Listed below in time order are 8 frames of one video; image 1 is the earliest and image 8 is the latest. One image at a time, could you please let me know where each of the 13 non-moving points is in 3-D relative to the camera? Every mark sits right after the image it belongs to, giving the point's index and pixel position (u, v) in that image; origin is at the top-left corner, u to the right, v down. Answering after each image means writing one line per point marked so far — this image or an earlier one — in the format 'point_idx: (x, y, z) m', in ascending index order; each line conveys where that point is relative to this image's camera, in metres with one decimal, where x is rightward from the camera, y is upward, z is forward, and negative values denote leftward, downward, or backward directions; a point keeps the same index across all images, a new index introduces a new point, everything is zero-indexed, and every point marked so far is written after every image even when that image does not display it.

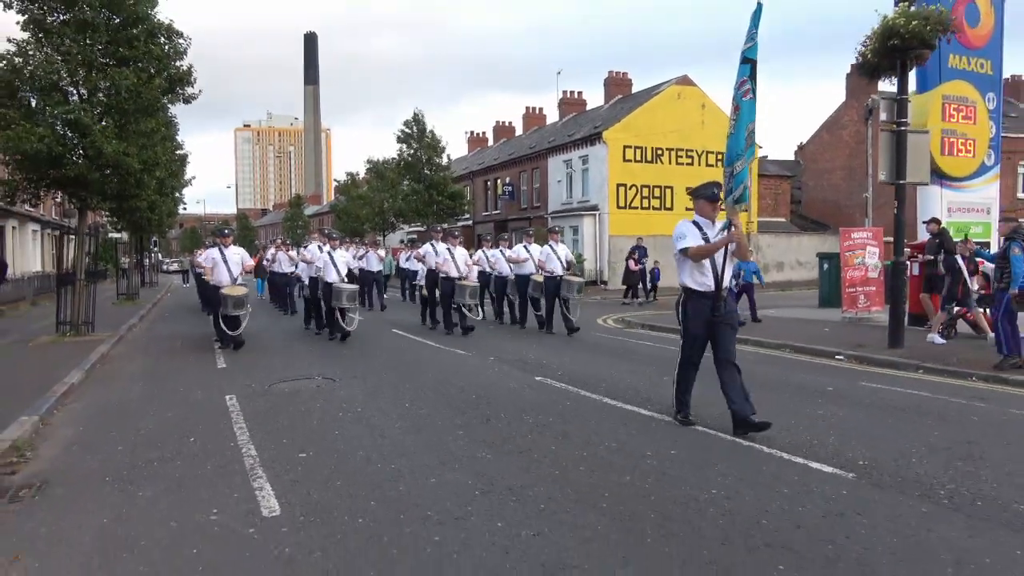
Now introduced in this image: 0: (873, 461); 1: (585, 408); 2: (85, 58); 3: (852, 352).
0: (+2.5, -1.2, +5.4) m
1: (+0.7, -1.2, +7.3) m
2: (-7.4, +4.0, +13.2) m
3: (+5.1, -1.0, +11.4) m
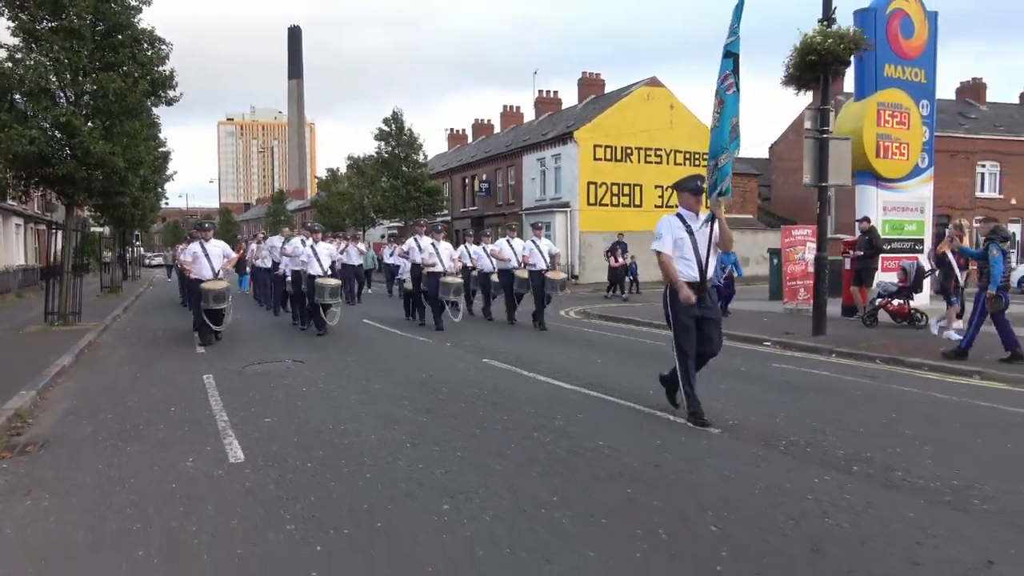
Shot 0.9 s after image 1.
0: (+1.9, -1.2, +6.4) m
1: (+0.1, -1.1, +8.3) m
2: (-8.1, +4.2, +14.1) m
3: (+4.4, -0.8, +12.6) m
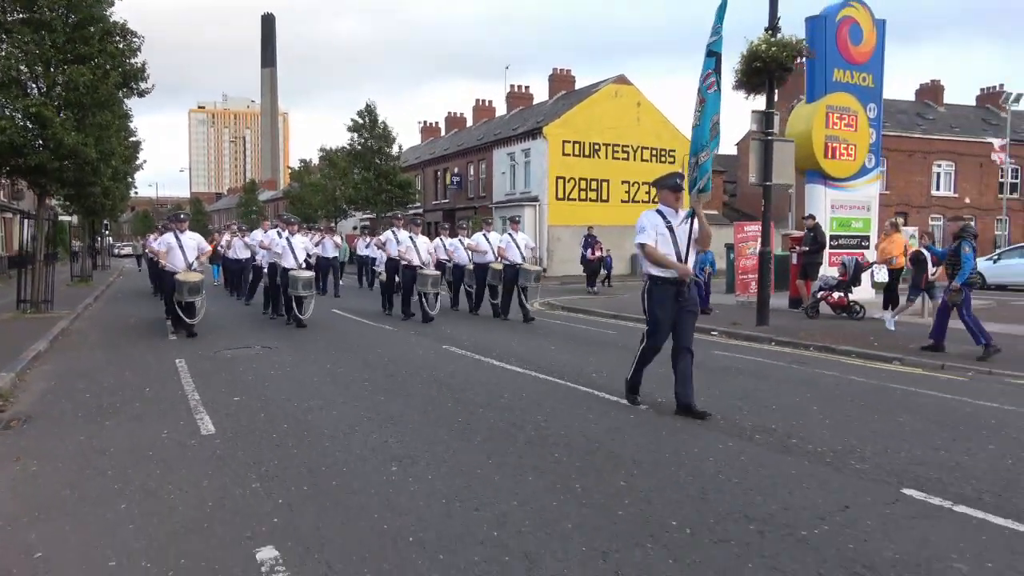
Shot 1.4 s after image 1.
0: (+1.4, -1.1, +7.1) m
1: (-0.4, -1.0, +8.9) m
2: (-8.8, +4.4, +14.4) m
3: (+3.7, -0.7, +13.3) m
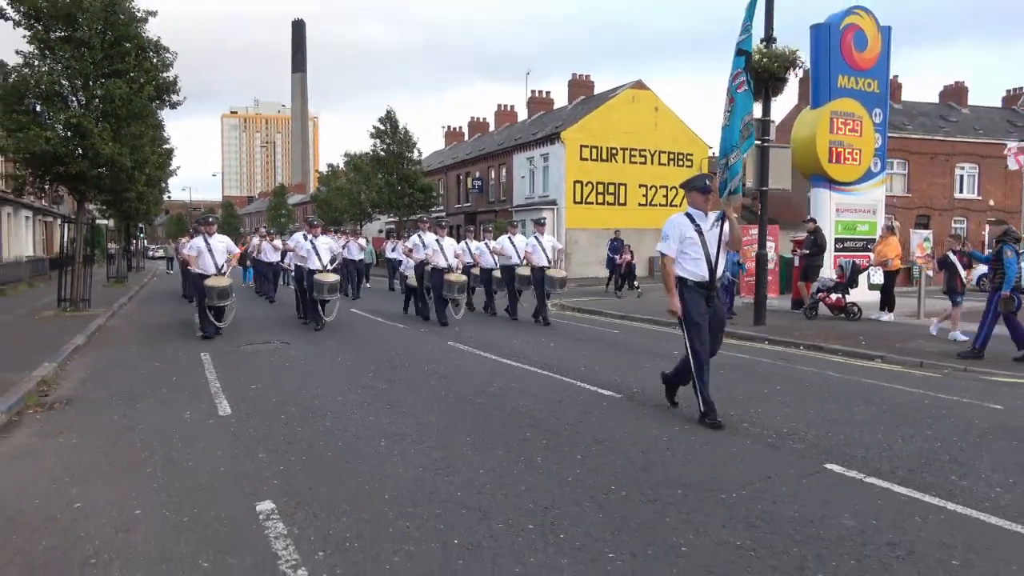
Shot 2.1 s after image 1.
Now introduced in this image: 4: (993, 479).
0: (+1.3, -1.1, +7.7) m
1: (-0.5, -1.0, +9.6) m
2: (-8.6, +4.4, +15.4) m
3: (+3.8, -0.7, +13.8) m
4: (+3.1, -1.2, +4.9) m
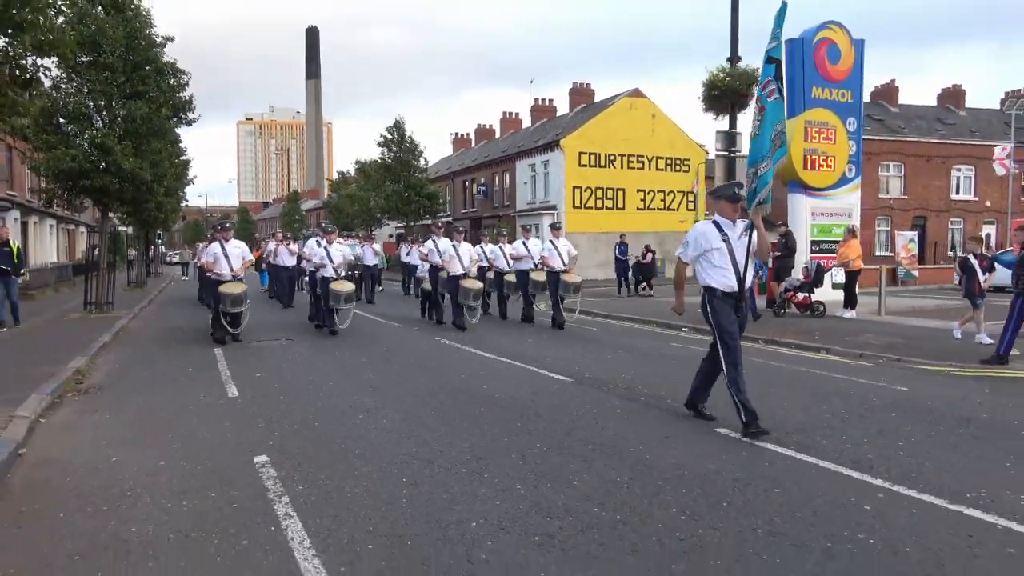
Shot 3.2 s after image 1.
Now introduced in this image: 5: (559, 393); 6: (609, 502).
0: (+1.0, -1.1, +8.9) m
1: (-0.8, -1.0, +10.8) m
2: (-8.9, +4.3, +16.7) m
3: (+3.6, -0.7, +15.0) m
4: (+2.6, -1.2, +6.0) m
5: (+0.5, -1.1, +7.9) m
6: (+0.6, -1.3, +4.5) m
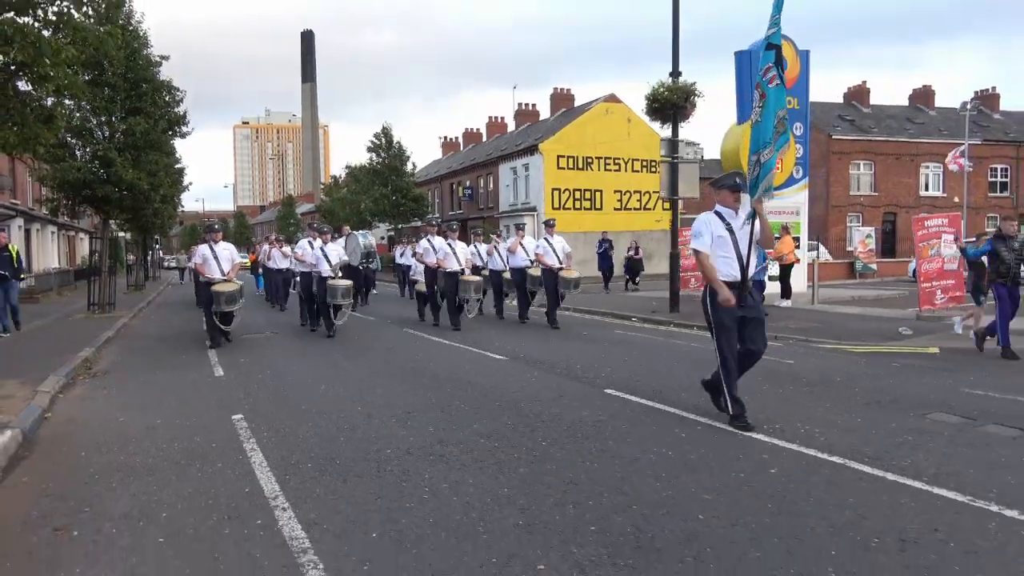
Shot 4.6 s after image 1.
0: (+0.2, -1.0, +10.4) m
1: (-1.5, -0.9, +12.3) m
2: (-9.7, +4.3, +18.2) m
3: (+2.8, -0.6, +16.5) m
4: (+1.9, -1.1, +7.5) m
5: (-0.2, -1.0, +9.4) m
6: (-0.2, -1.2, +6.1) m
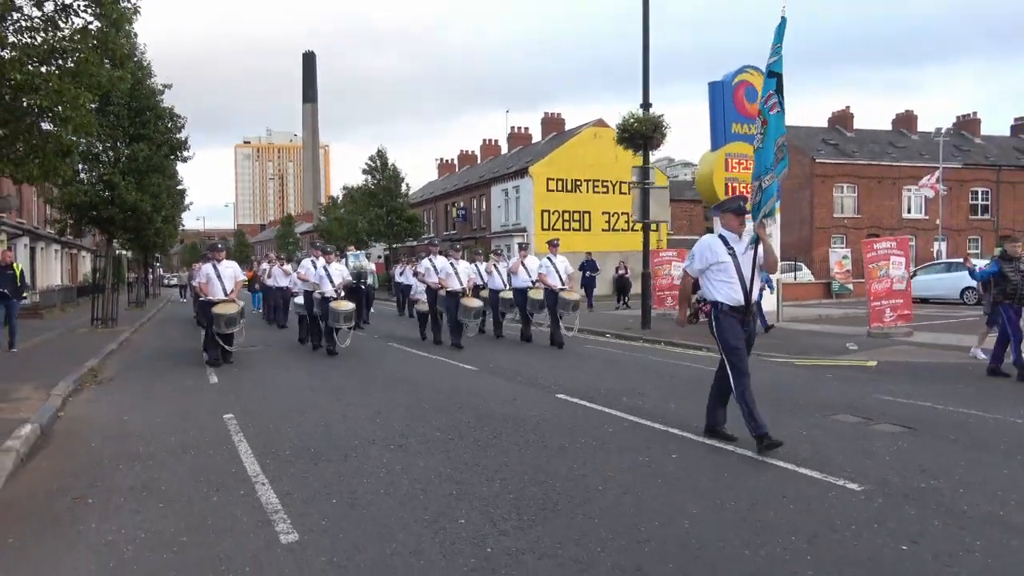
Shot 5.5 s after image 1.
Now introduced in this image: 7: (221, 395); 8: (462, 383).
0: (-0.2, -1.2, +11.3) m
1: (-2.0, -1.2, +13.3) m
2: (-10.1, +3.9, +19.3) m
3: (+2.4, -1.0, +17.4) m
4: (+1.5, -1.3, +8.5) m
5: (-0.7, -1.2, +10.4) m
6: (-0.6, -1.3, +7.0) m
7: (-3.7, -1.3, +9.7) m
8: (-0.7, -1.2, +9.9) m
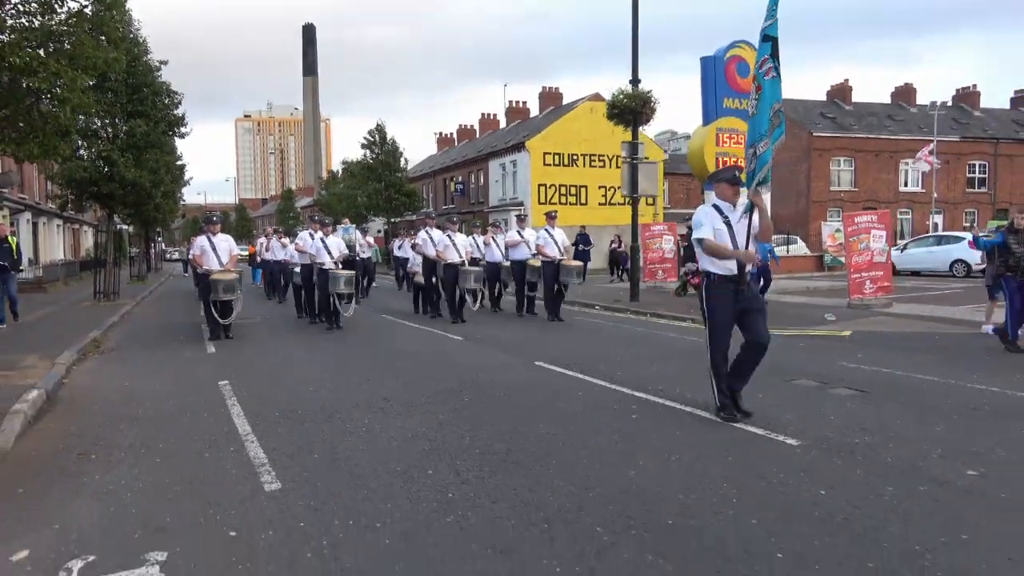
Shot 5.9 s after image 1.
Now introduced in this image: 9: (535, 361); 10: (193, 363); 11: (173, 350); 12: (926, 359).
0: (-0.4, -0.8, +11.8) m
1: (-2.2, -0.7, +13.7) m
2: (-10.3, +4.5, +19.6) m
3: (+2.2, -0.4, +17.9) m
4: (+1.3, -0.9, +8.9) m
5: (-0.9, -0.8, +10.8) m
6: (-0.8, -1.0, +7.5) m
7: (-3.9, -1.0, +10.1) m
8: (-0.9, -0.9, +10.3) m
9: (+0.3, -0.9, +9.4) m
10: (-4.3, -1.0, +10.3) m
11: (-5.3, -0.9, +11.9) m
12: (+5.4, -0.9, +9.9) m
